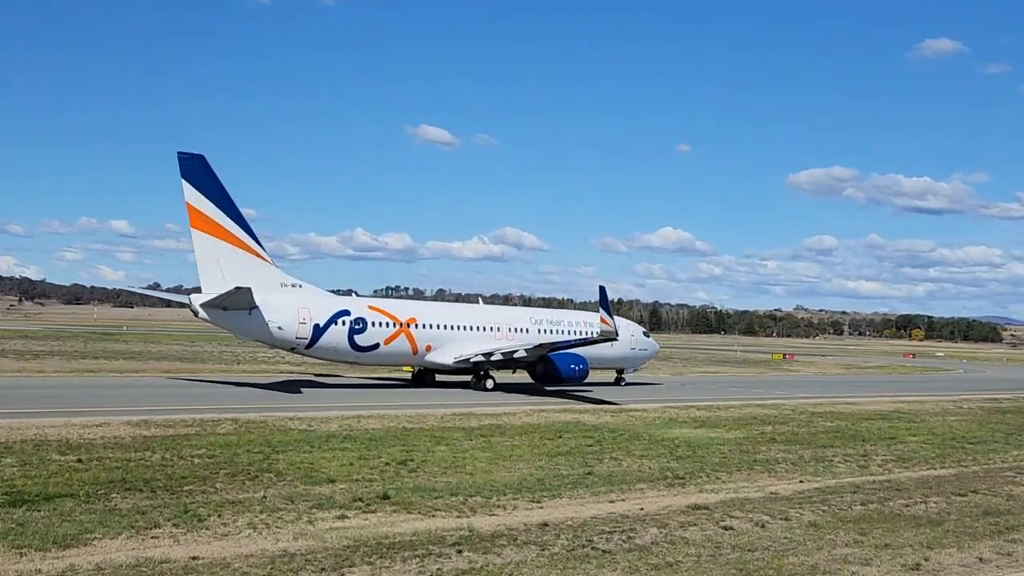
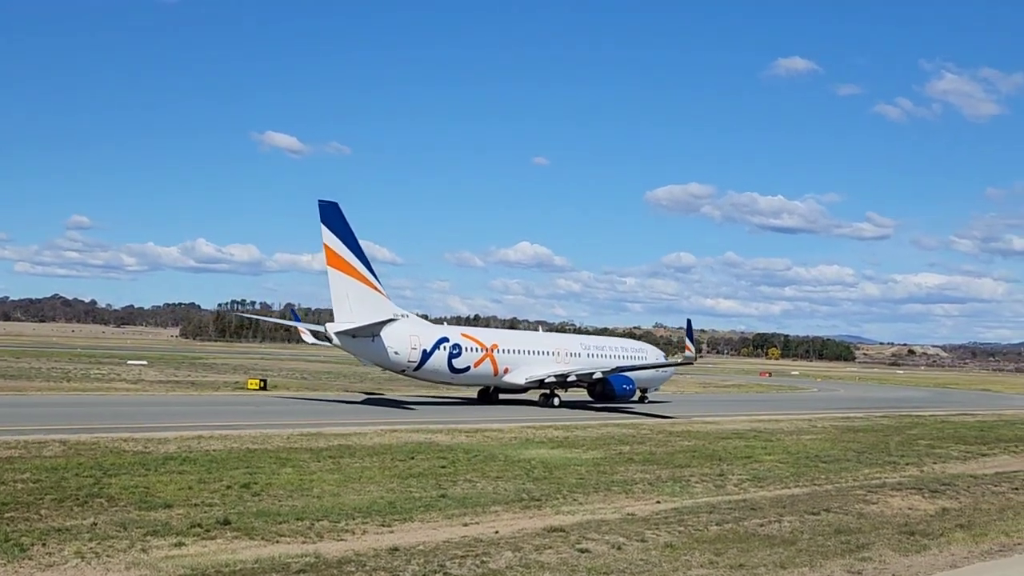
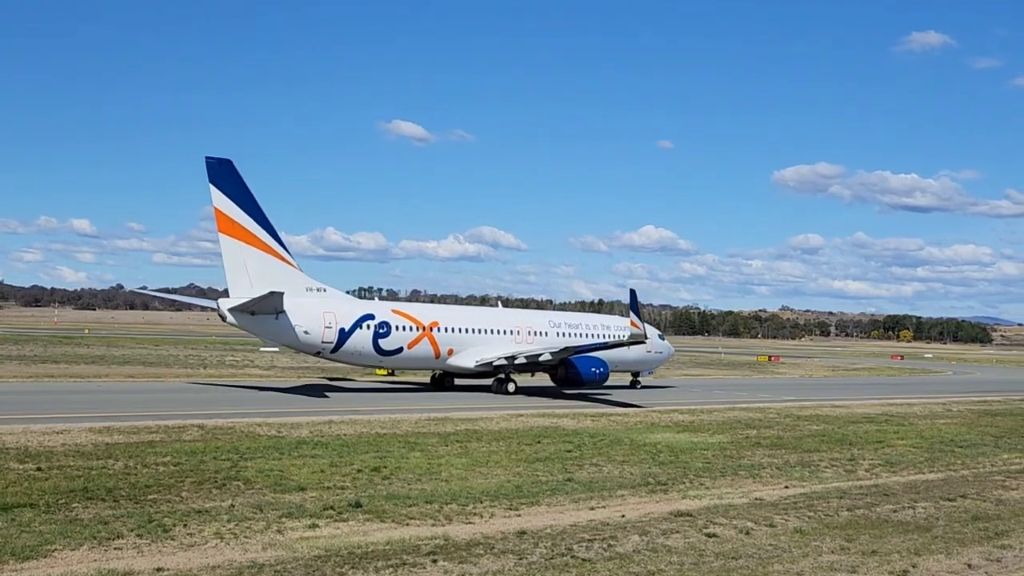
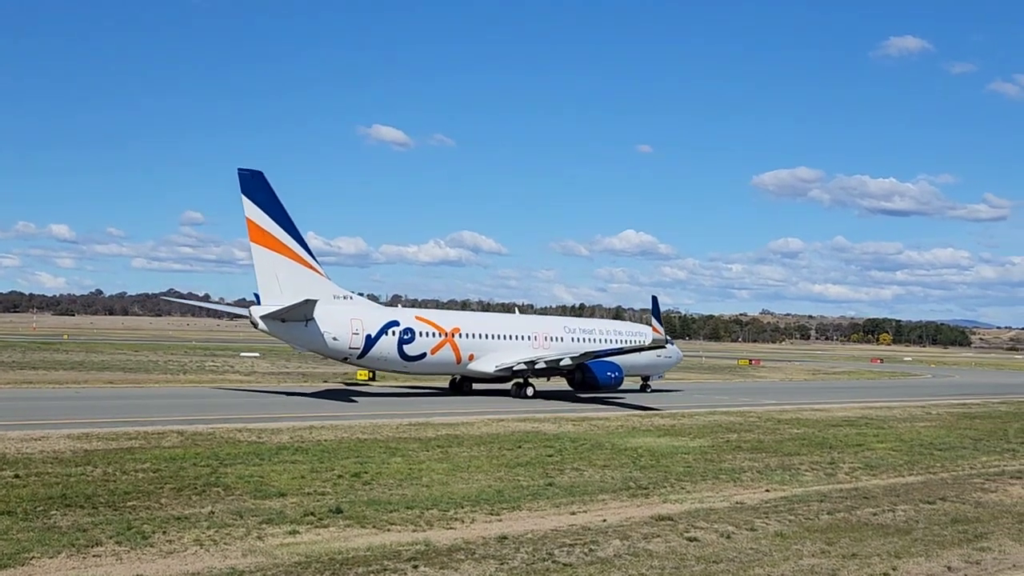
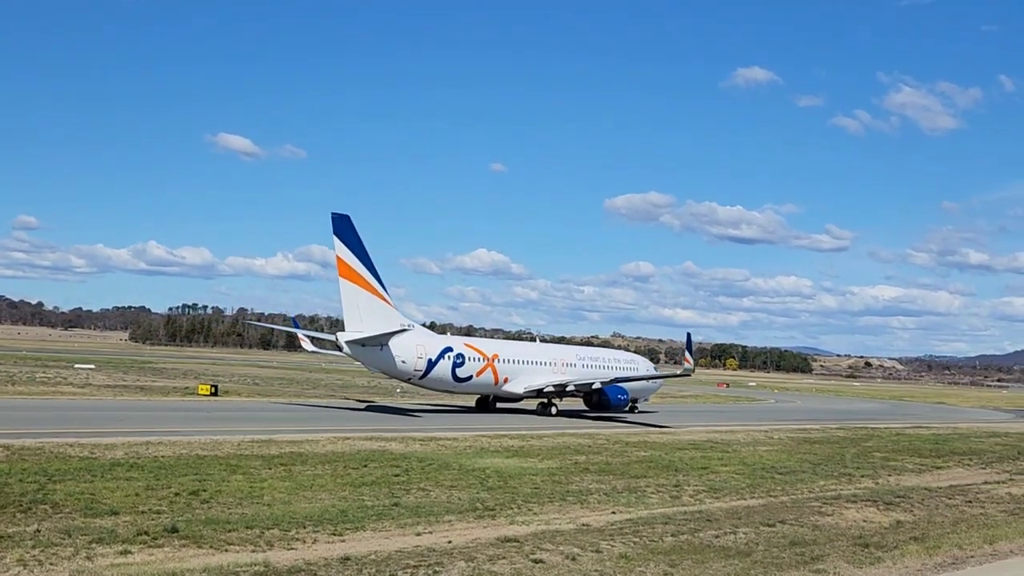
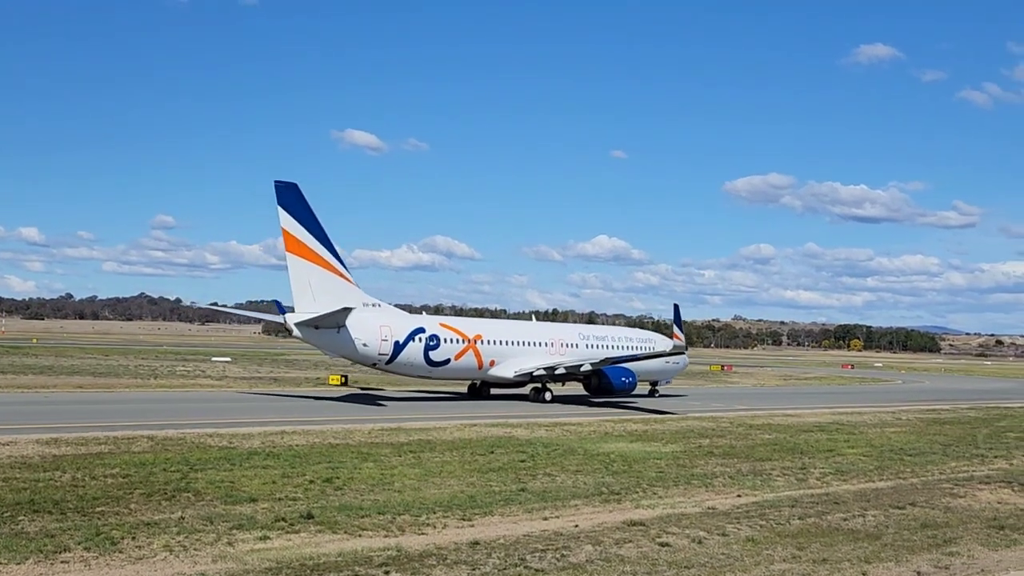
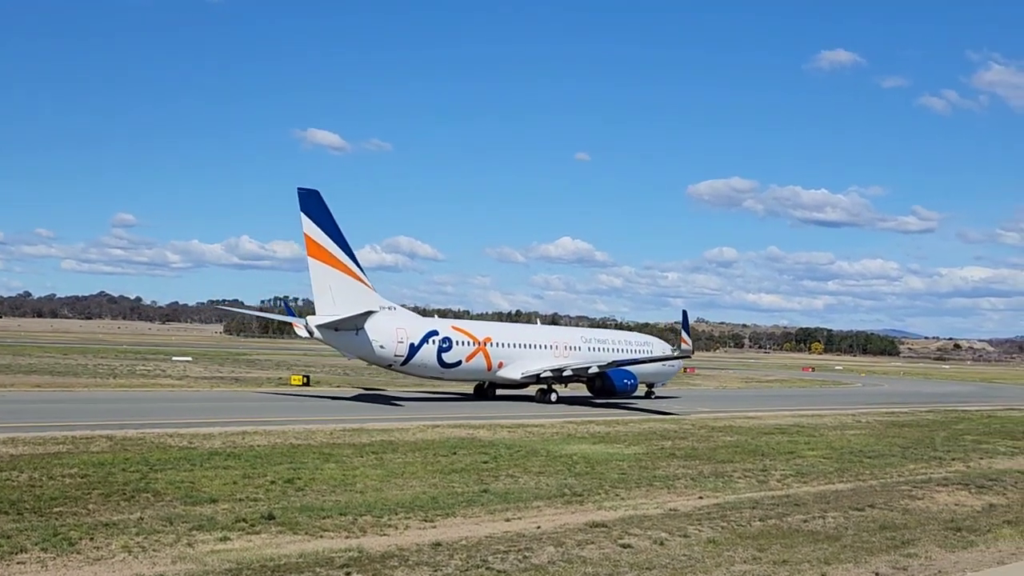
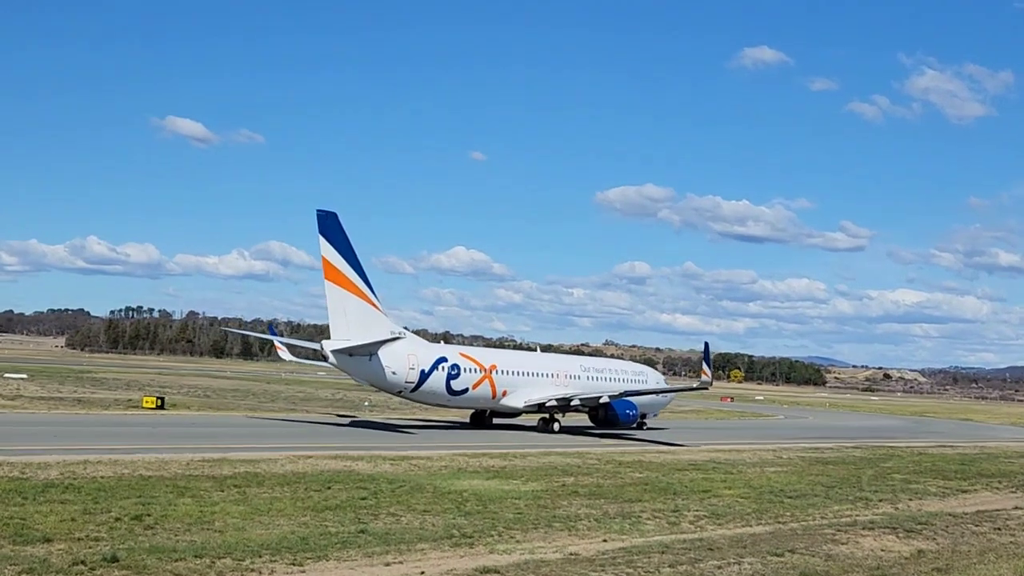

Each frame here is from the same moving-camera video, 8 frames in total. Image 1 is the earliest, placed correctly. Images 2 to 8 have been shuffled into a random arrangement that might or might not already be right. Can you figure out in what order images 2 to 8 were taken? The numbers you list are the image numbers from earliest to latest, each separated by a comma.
3, 4, 6, 7, 2, 5, 8
